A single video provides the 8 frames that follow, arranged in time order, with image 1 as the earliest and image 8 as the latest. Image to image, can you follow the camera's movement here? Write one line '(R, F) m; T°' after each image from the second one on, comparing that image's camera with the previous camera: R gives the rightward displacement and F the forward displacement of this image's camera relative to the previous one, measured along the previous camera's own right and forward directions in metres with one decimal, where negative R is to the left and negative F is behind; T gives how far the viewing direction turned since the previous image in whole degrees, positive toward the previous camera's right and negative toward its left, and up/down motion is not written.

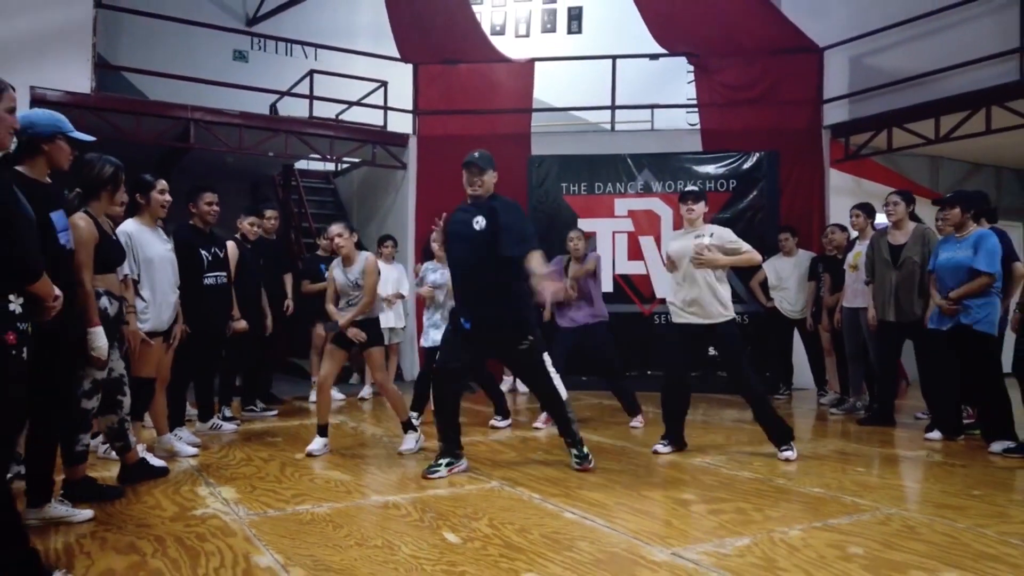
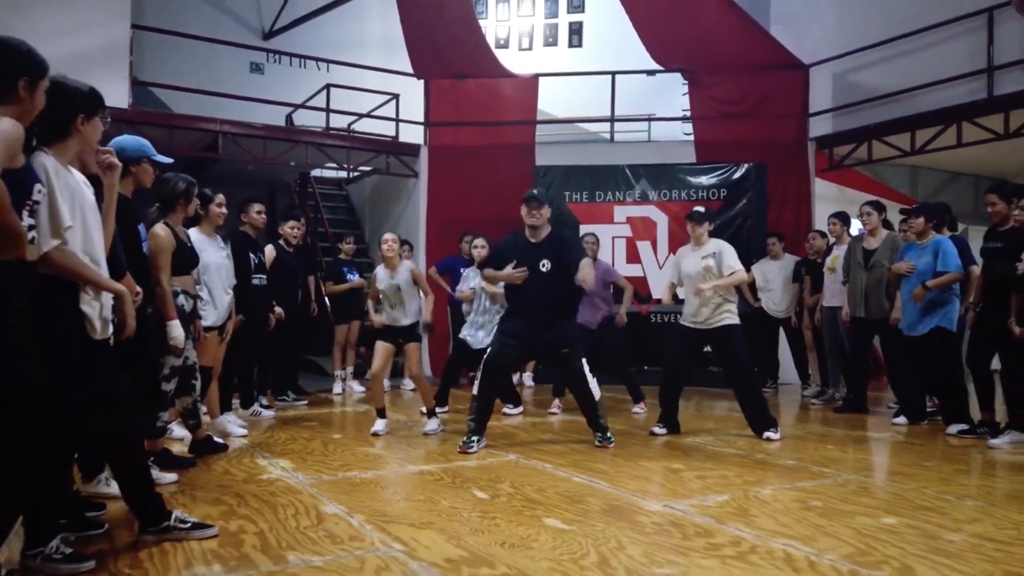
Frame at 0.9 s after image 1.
(-0.1, -0.6) m; 0°
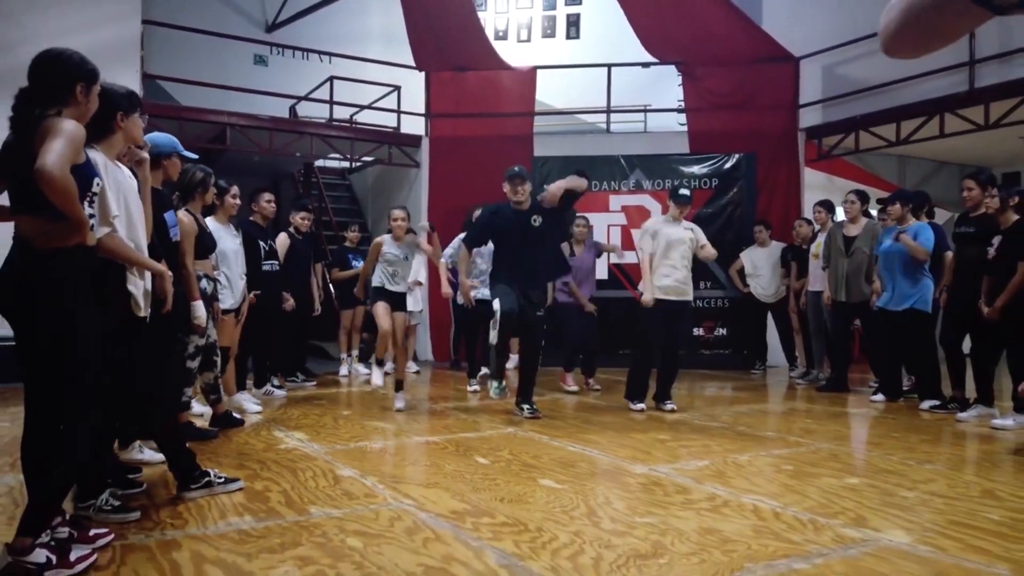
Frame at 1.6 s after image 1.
(0.0, -0.3) m; 0°
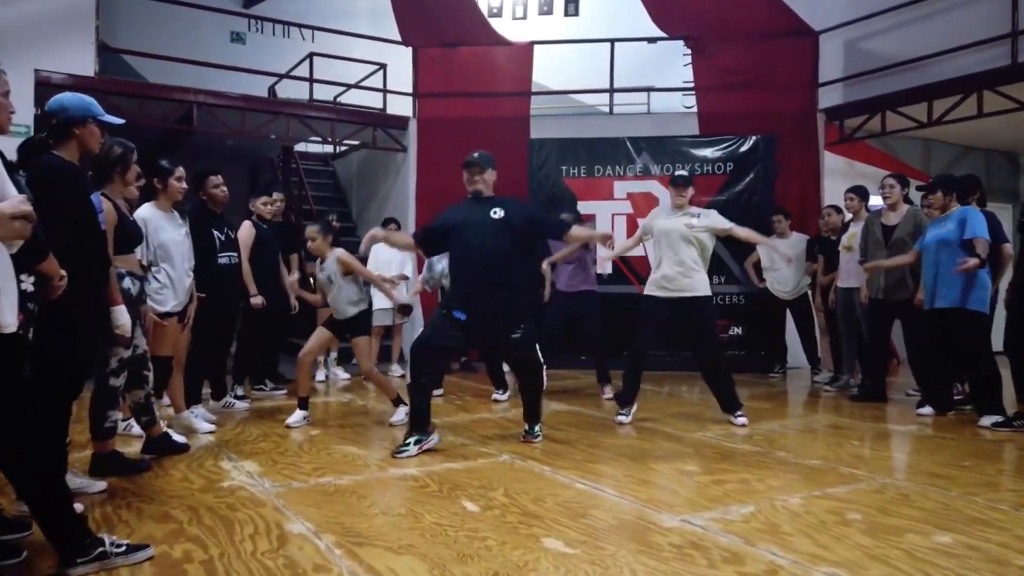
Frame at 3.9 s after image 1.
(0.0, +0.8) m; 0°
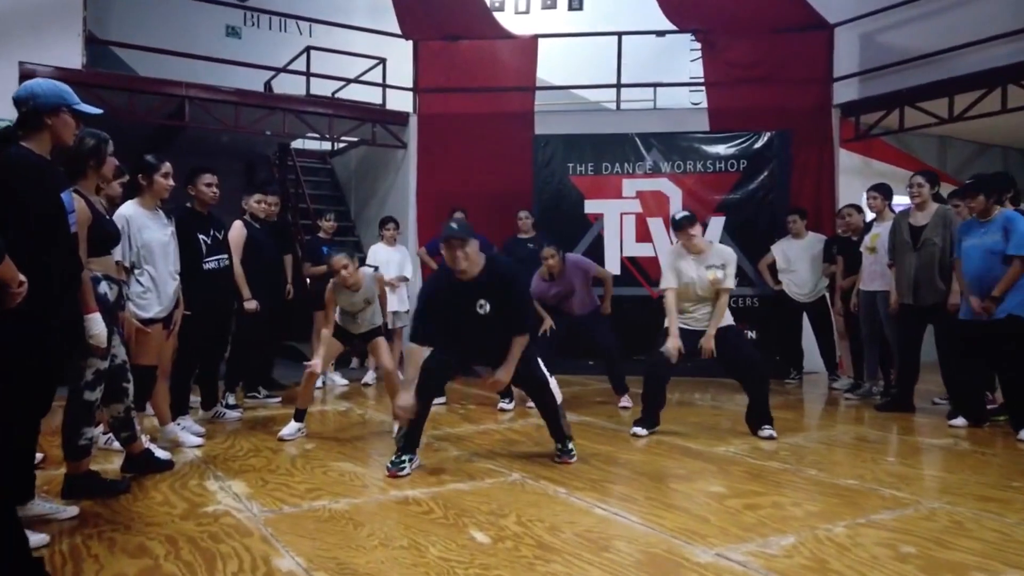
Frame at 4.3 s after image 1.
(-0.1, +0.3) m; 0°
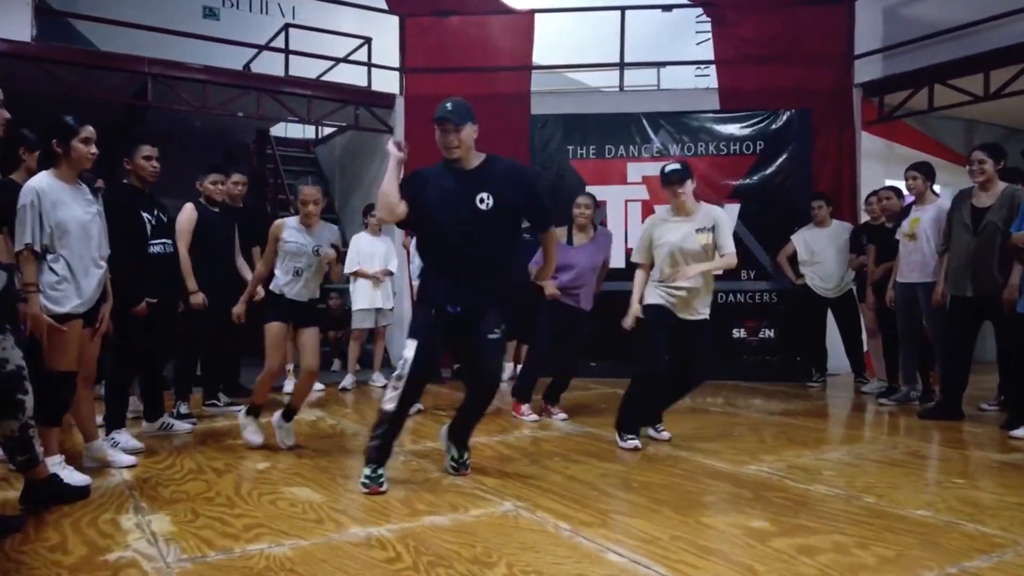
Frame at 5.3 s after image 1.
(0.0, +0.7) m; 0°
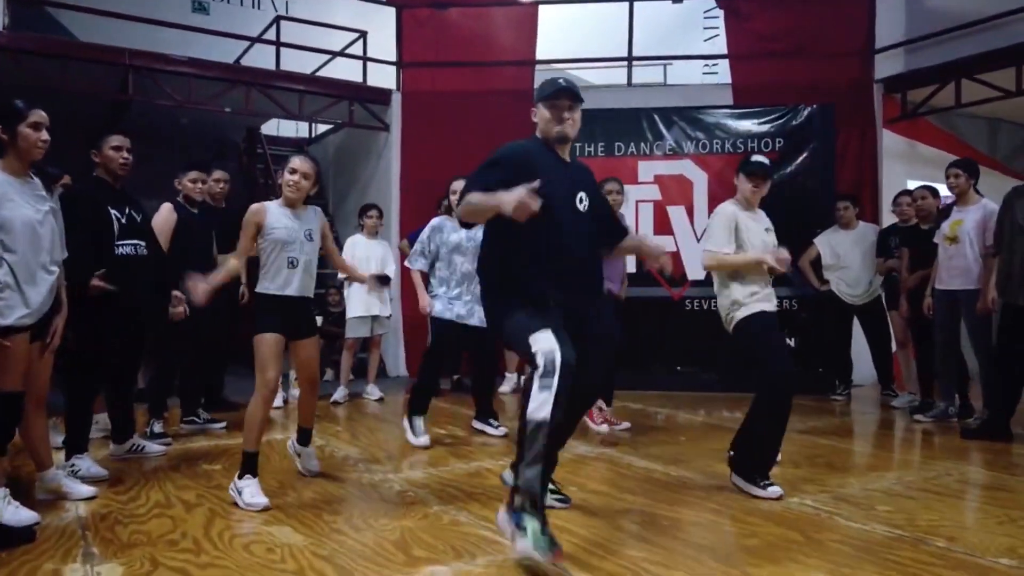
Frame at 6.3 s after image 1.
(-0.1, +0.4) m; 0°
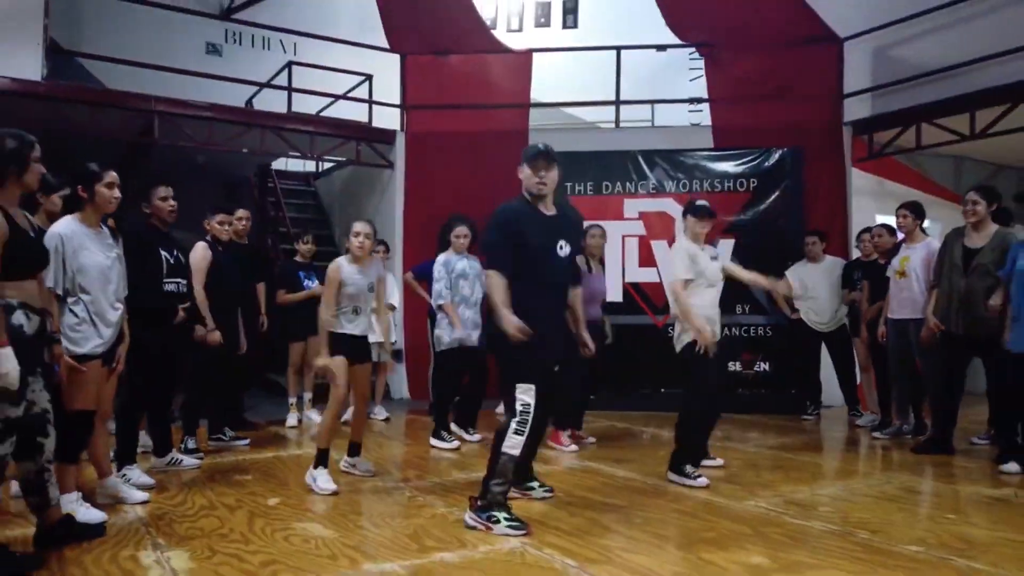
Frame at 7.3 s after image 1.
(0.0, -0.5) m; 0°
